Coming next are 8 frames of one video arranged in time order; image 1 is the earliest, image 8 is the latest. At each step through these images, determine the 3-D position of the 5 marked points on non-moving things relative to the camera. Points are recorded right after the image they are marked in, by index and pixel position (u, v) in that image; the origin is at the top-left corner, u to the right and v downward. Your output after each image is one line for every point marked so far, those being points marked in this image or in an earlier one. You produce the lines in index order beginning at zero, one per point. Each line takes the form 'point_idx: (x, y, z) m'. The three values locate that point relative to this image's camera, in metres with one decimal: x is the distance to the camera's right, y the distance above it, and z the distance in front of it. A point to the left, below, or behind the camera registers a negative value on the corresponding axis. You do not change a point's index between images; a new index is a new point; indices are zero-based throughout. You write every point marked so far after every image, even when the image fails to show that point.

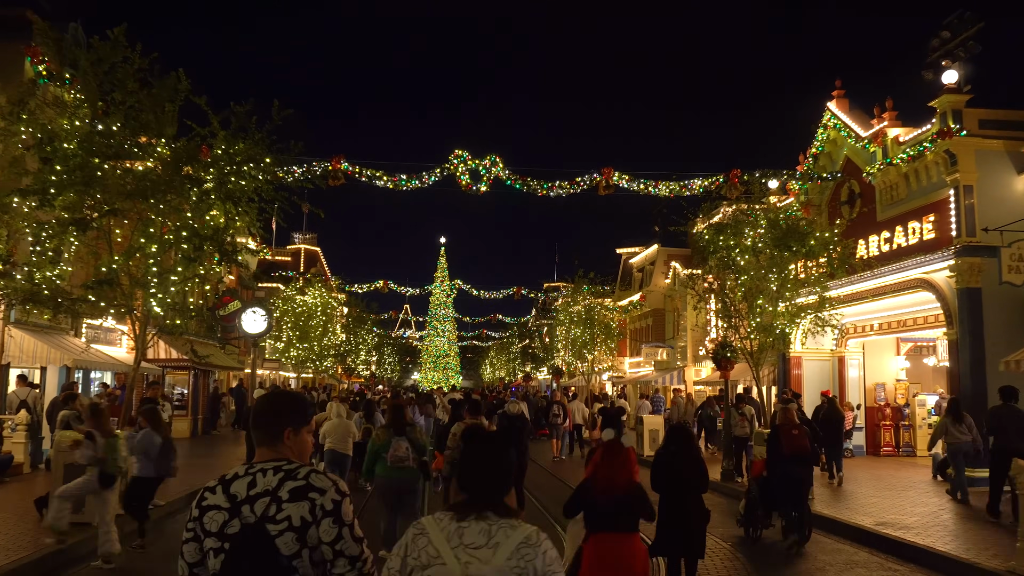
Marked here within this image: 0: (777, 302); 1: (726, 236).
0: (+5.3, -0.3, +16.9) m
1: (+4.4, +1.1, +17.3) m
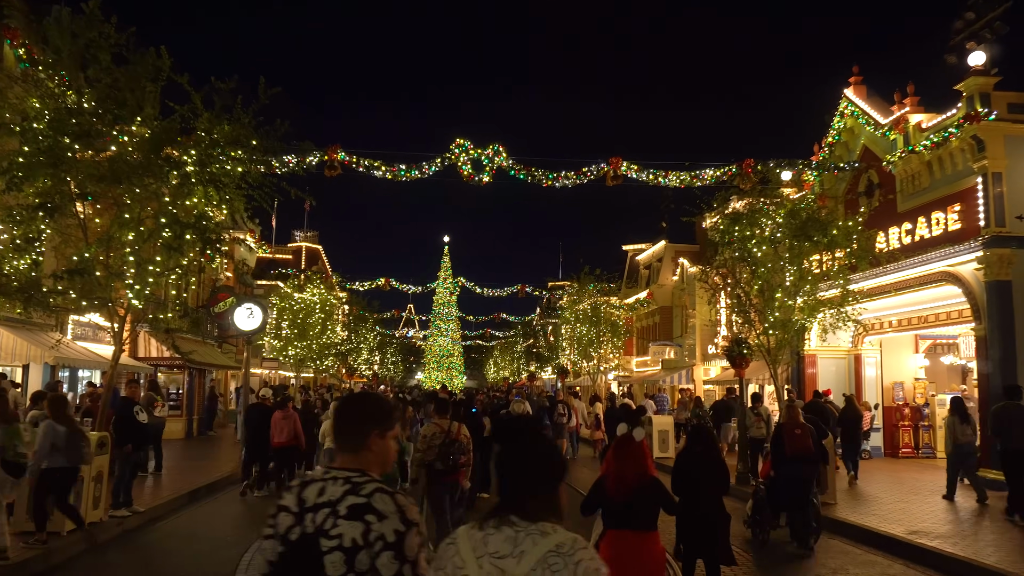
0: (+5.3, -0.2, +16.0) m
1: (+4.4, +1.2, +16.4) m
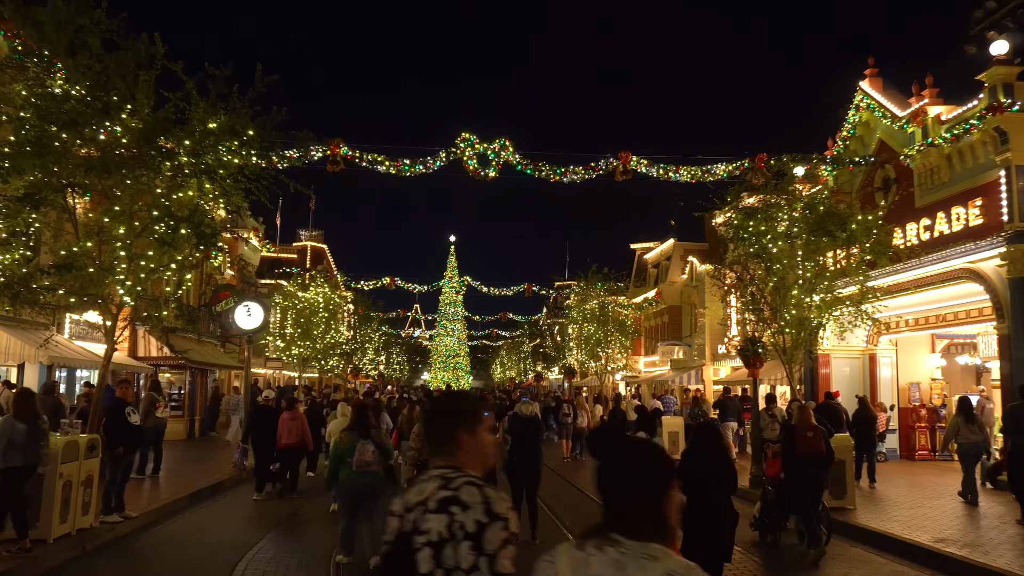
0: (+5.5, -0.1, +15.4) m
1: (+4.6, +1.2, +15.9) m
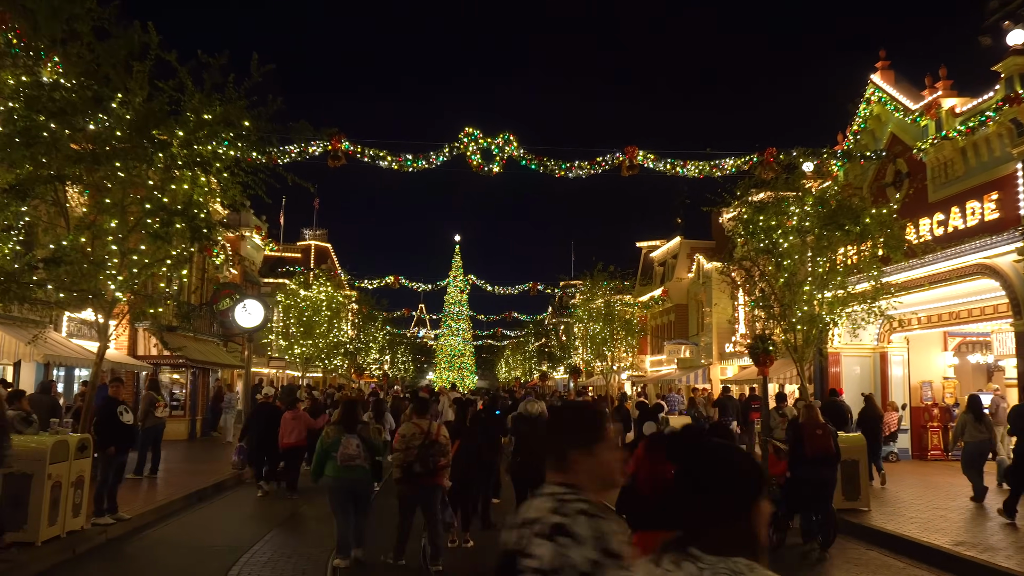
0: (+5.5, 0.0, +15.1) m
1: (+4.6, +1.3, +15.5) m
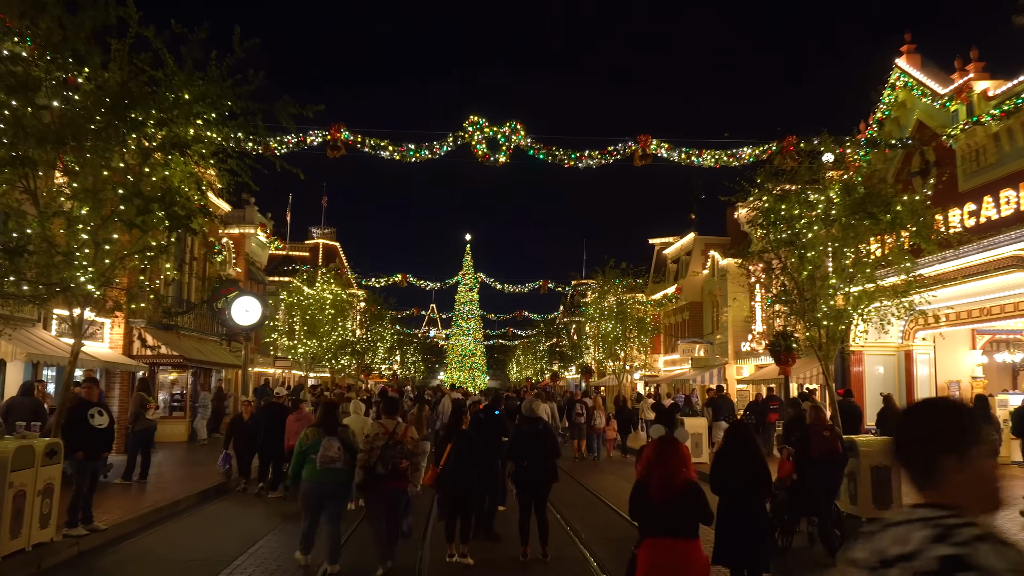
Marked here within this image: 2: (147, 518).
0: (+5.6, +0.1, +14.1) m
1: (+4.8, +1.4, +14.6) m
2: (-5.3, -3.3, +12.2) m
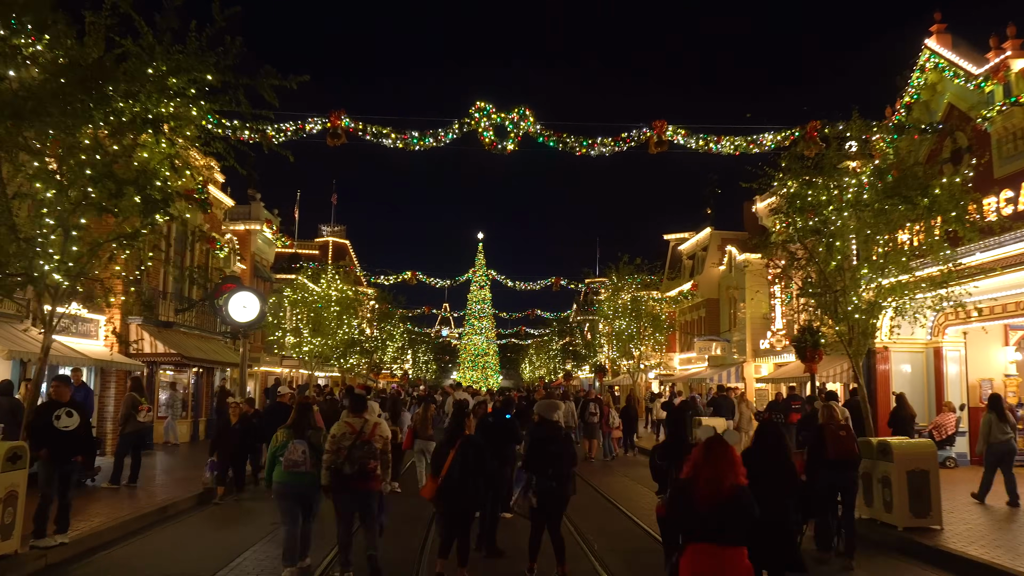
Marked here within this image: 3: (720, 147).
0: (+5.7, +0.2, +13.2) m
1: (+4.9, +1.6, +13.6) m
2: (-5.2, -3.2, +11.5) m
3: (+4.3, +2.9, +17.6) m
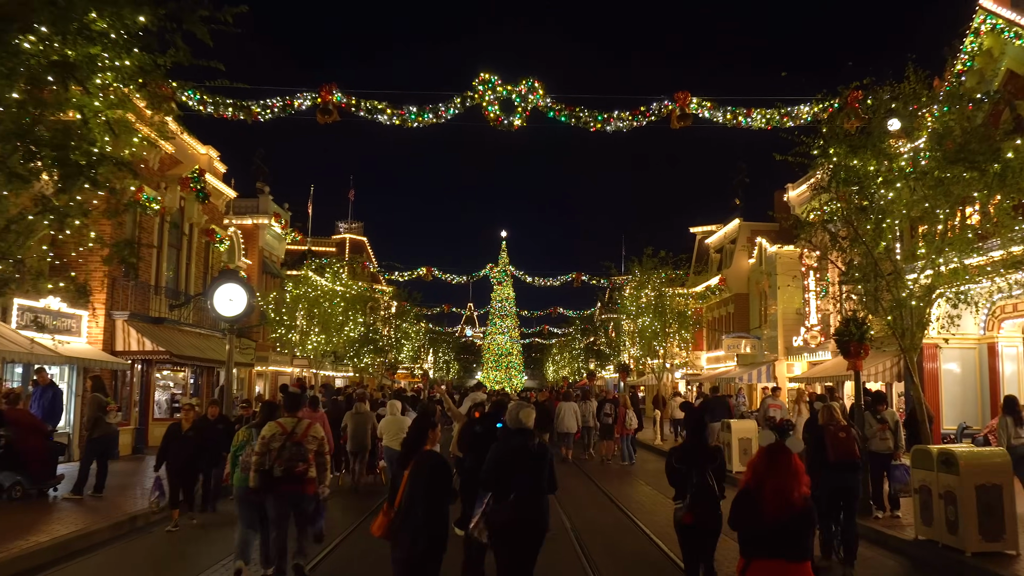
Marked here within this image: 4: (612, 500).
0: (+5.8, +0.4, +11.4) m
1: (+4.9, +1.8, +11.9) m
2: (-5.2, -3.1, +10.0) m
3: (+4.4, +3.1, +15.9) m
4: (+1.8, -3.6, +14.5) m
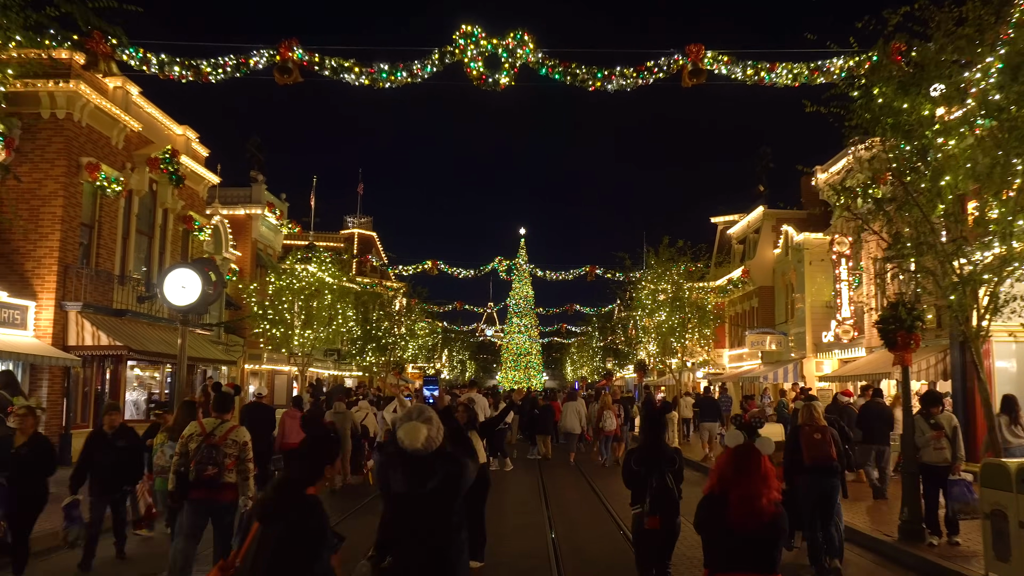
0: (+5.4, +0.7, +9.1) m
1: (+4.6, +2.1, +9.6) m
2: (-5.6, -2.8, +8.1) m
3: (+4.2, +3.4, +13.7) m
4: (+1.5, -3.4, +12.3) m
